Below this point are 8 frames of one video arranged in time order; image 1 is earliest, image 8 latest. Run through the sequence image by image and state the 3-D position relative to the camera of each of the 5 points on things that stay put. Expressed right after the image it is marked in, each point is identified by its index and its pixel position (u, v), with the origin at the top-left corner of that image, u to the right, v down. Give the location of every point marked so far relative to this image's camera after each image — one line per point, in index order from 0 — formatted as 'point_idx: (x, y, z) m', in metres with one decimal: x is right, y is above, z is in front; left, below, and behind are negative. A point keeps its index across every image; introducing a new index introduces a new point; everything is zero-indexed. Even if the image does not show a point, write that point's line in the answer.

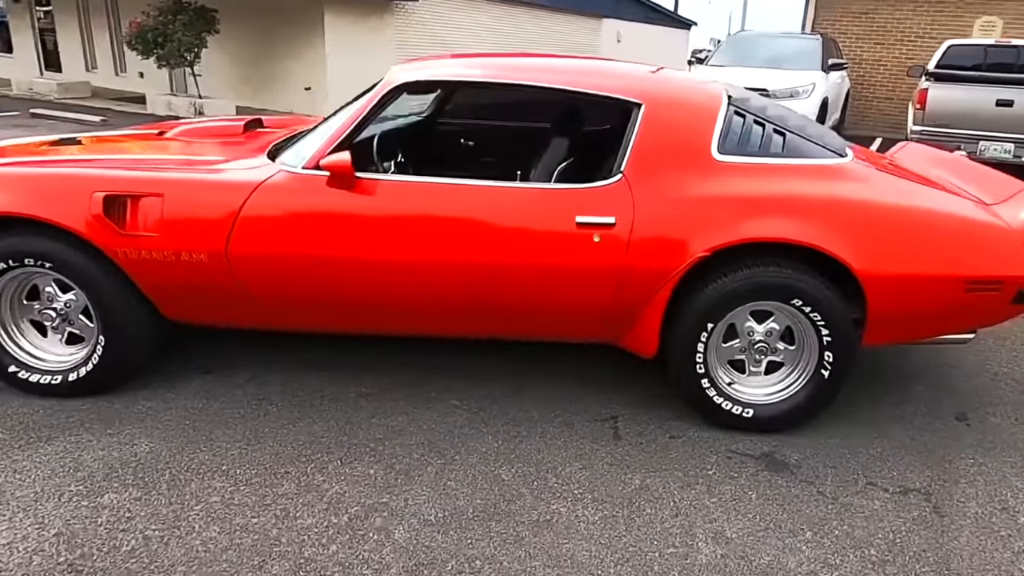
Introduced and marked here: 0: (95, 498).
0: (-1.6, -0.8, +2.7) m
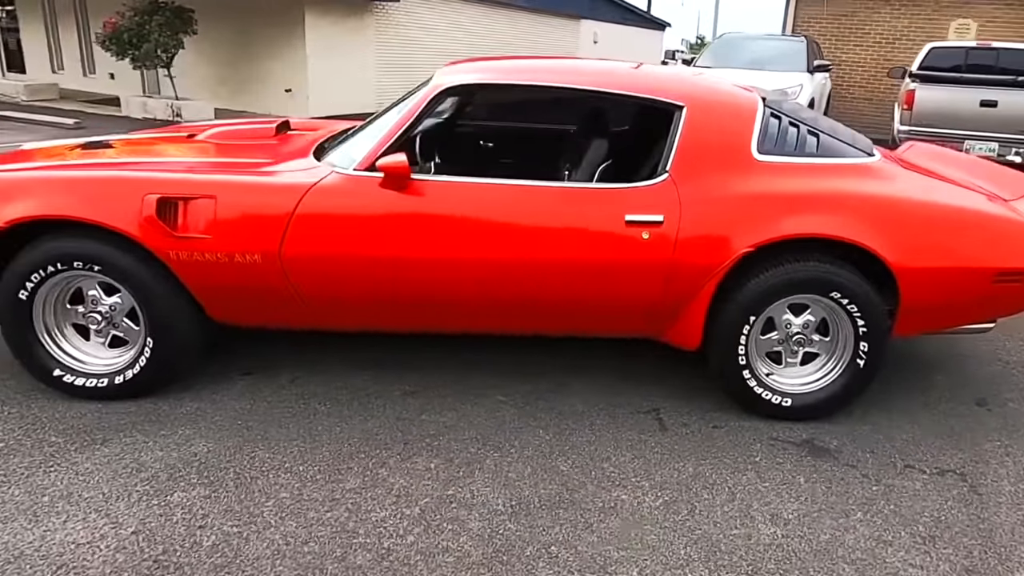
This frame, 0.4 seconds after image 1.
0: (-1.4, -0.8, +2.7) m
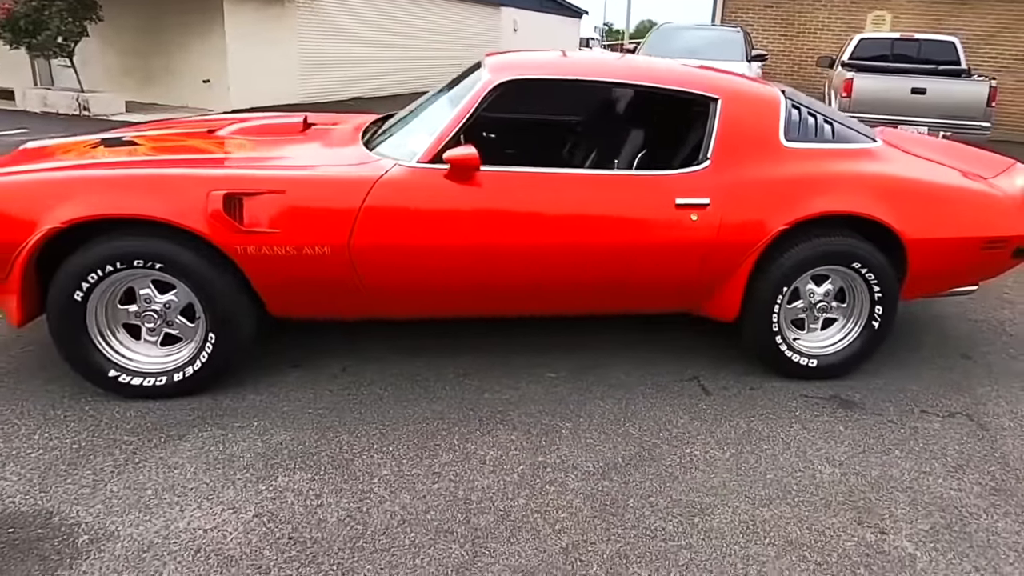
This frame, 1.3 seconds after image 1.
0: (-1.0, -0.8, +2.8) m
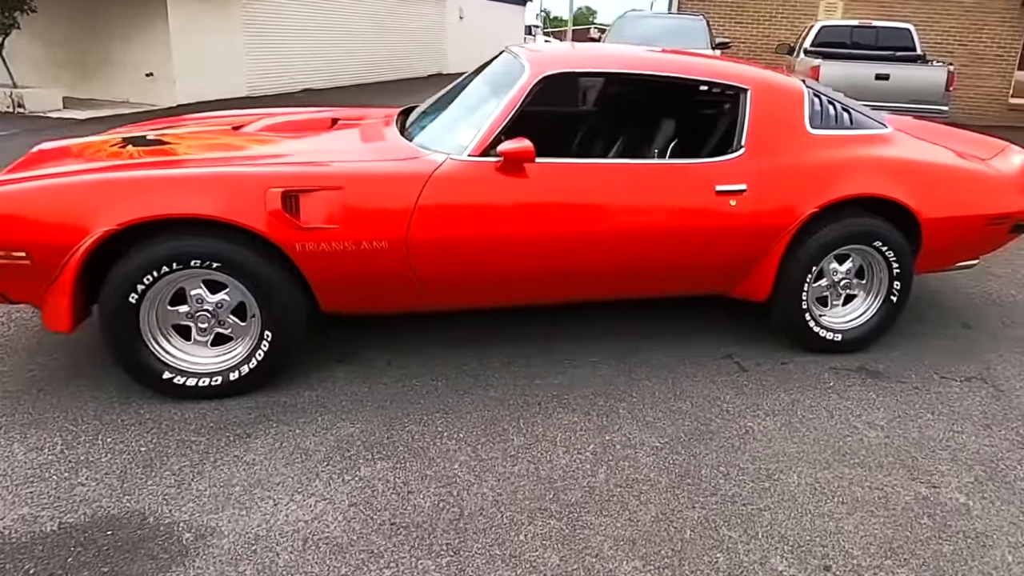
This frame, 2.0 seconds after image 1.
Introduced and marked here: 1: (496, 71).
0: (-0.7, -0.8, +2.9) m
1: (-0.1, +1.3, +4.1) m
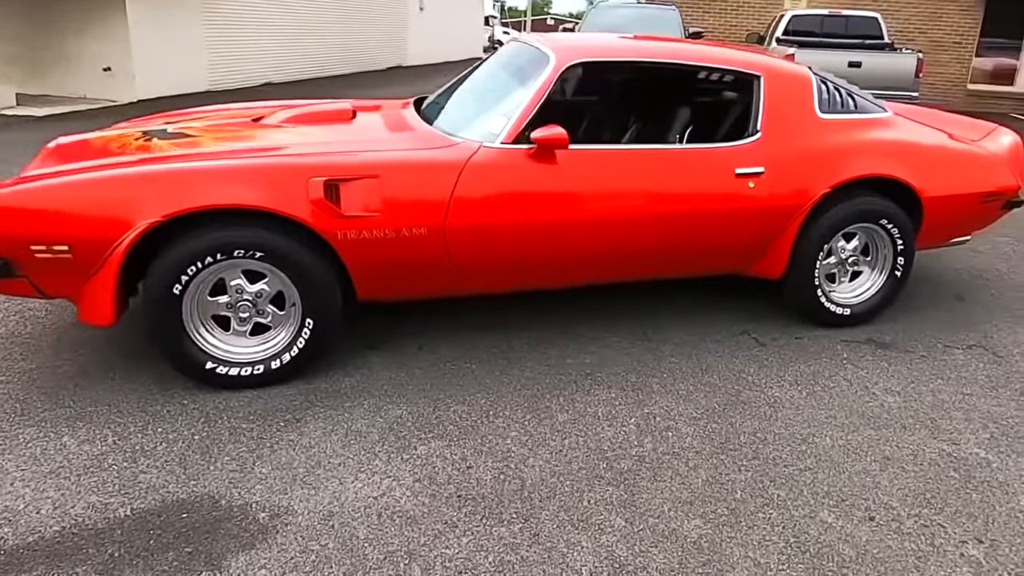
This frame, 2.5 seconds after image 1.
0: (-0.4, -0.7, +3.0) m
1: (0.0, +1.4, +4.2) m
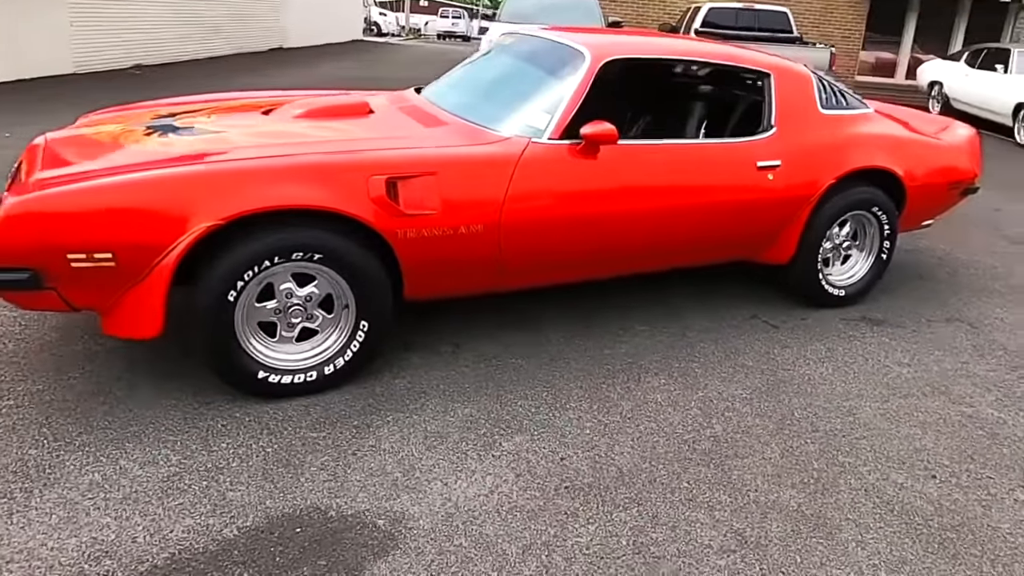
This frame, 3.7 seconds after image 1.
0: (-0.1, -0.7, +3.0) m
1: (+0.2, +1.5, +4.2) m
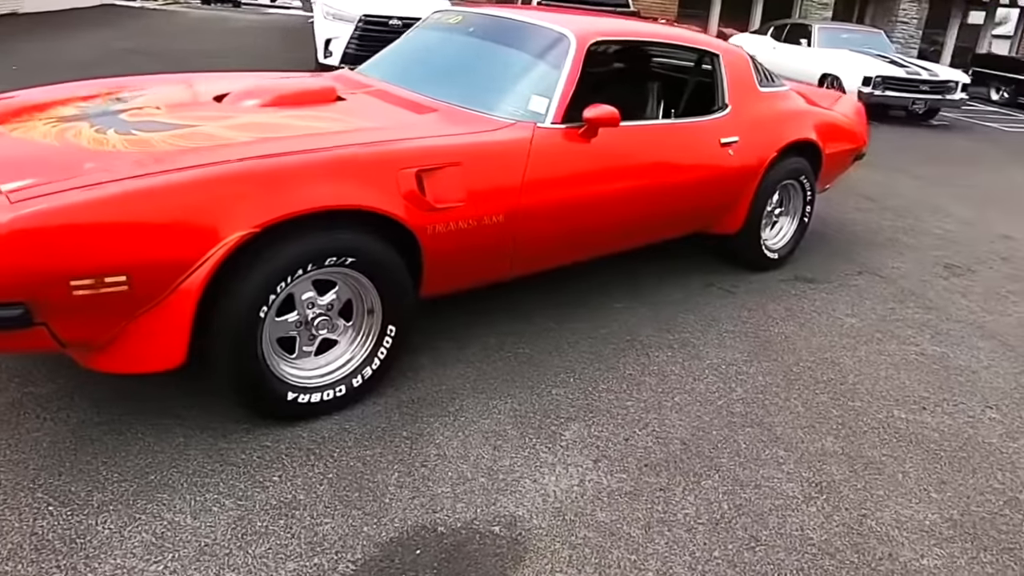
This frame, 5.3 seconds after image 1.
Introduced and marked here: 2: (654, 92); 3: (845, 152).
0: (+0.2, -0.7, +3.1) m
1: (-0.1, +1.6, +4.2) m
2: (+0.9, +1.3, +4.4) m
3: (+2.6, +1.0, +5.3) m
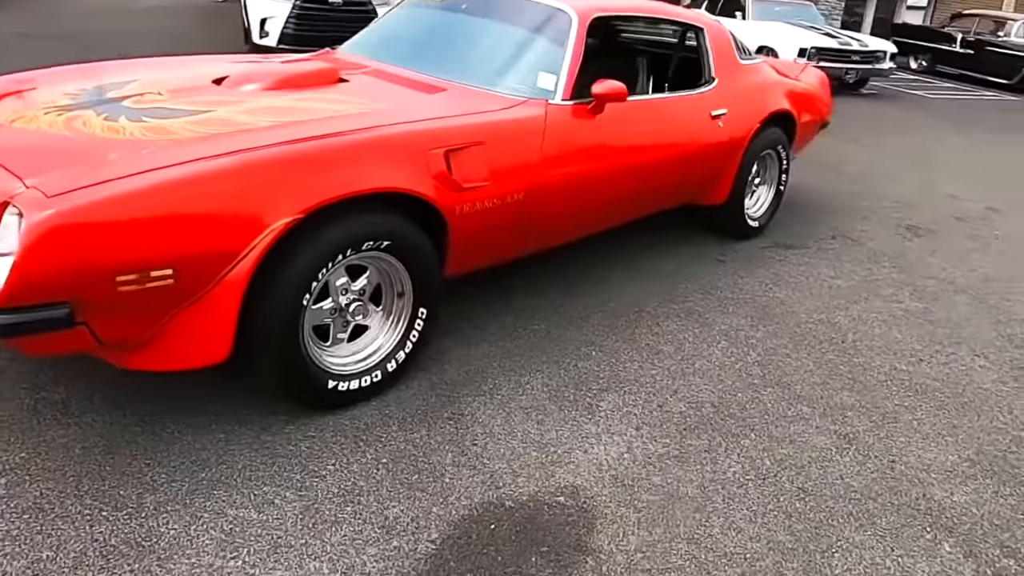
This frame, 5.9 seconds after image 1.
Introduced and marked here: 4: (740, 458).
0: (+0.4, -0.5, +3.2) m
1: (-0.1, +1.7, +4.2) m
2: (+0.9, +1.4, +4.5) m
3: (+2.4, +1.3, +5.5) m
4: (+1.0, -0.7, +2.9) m
